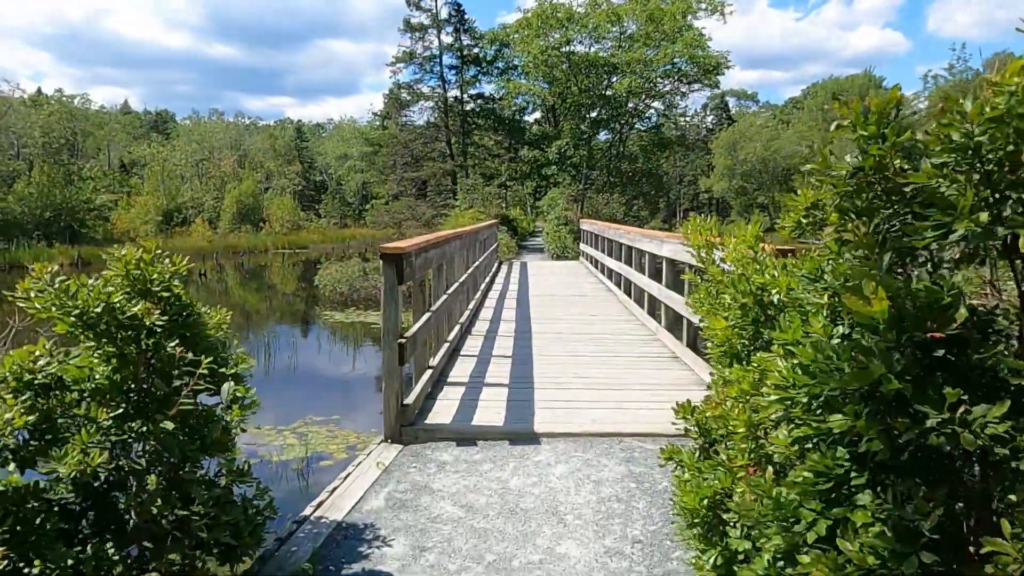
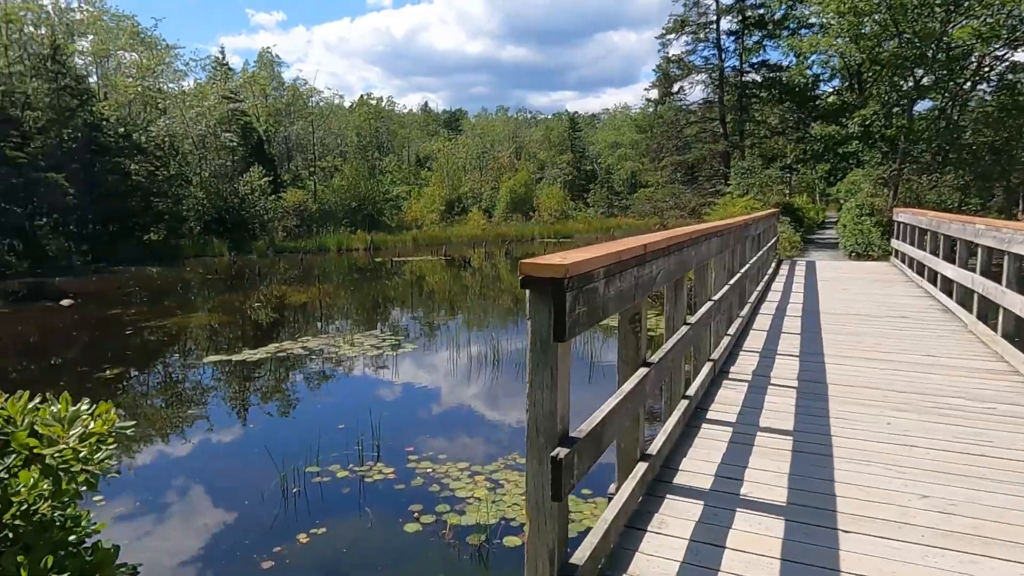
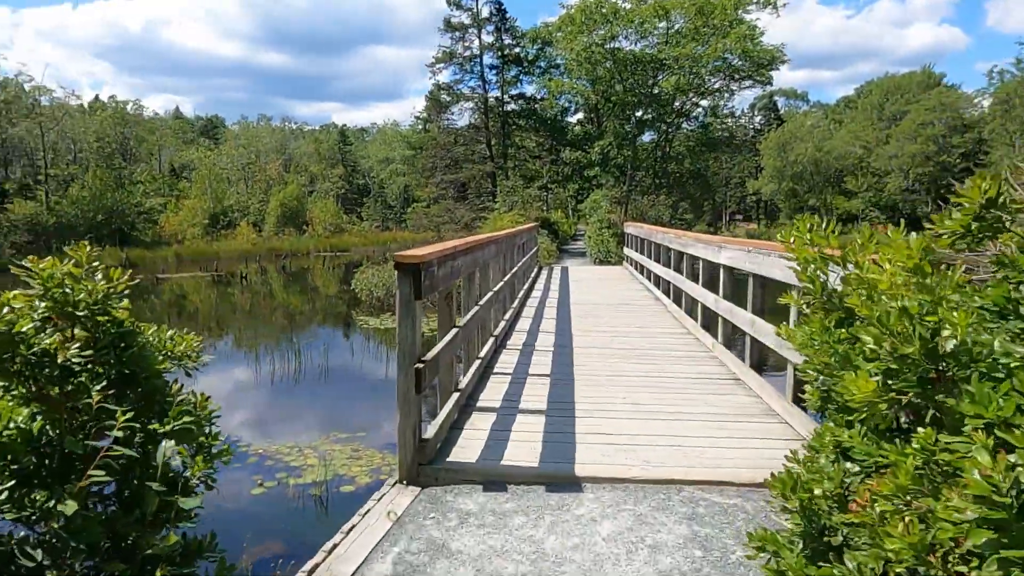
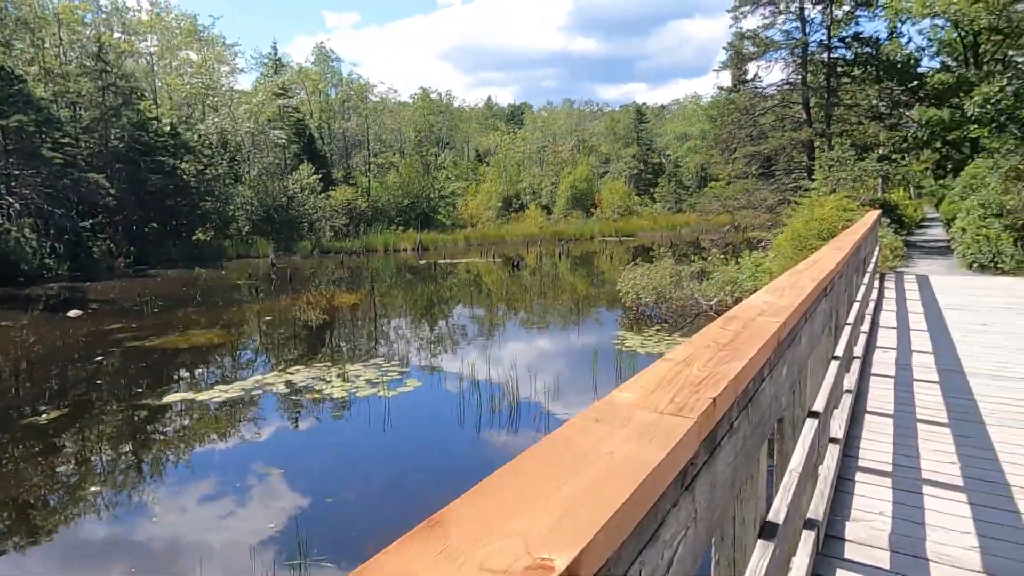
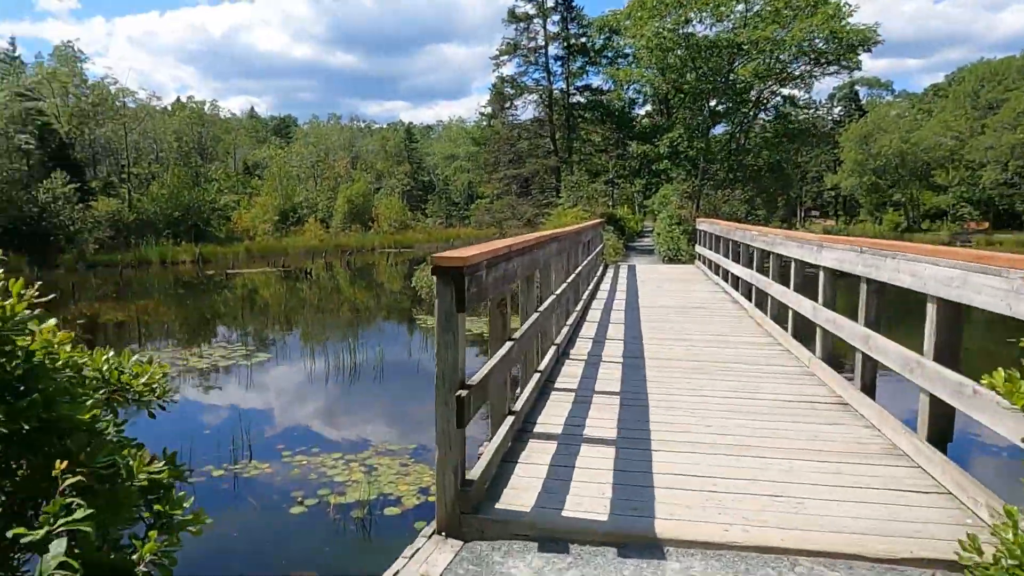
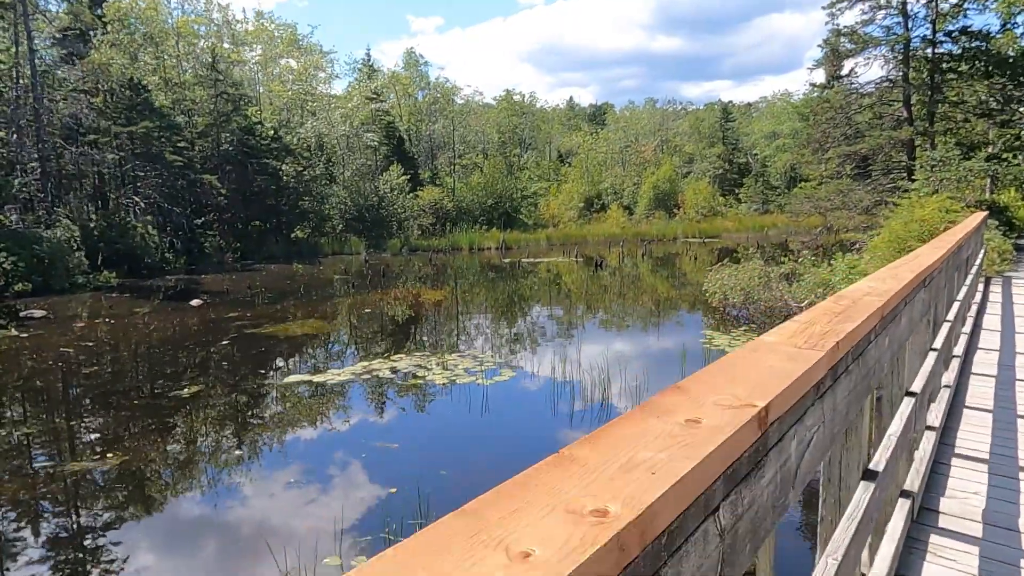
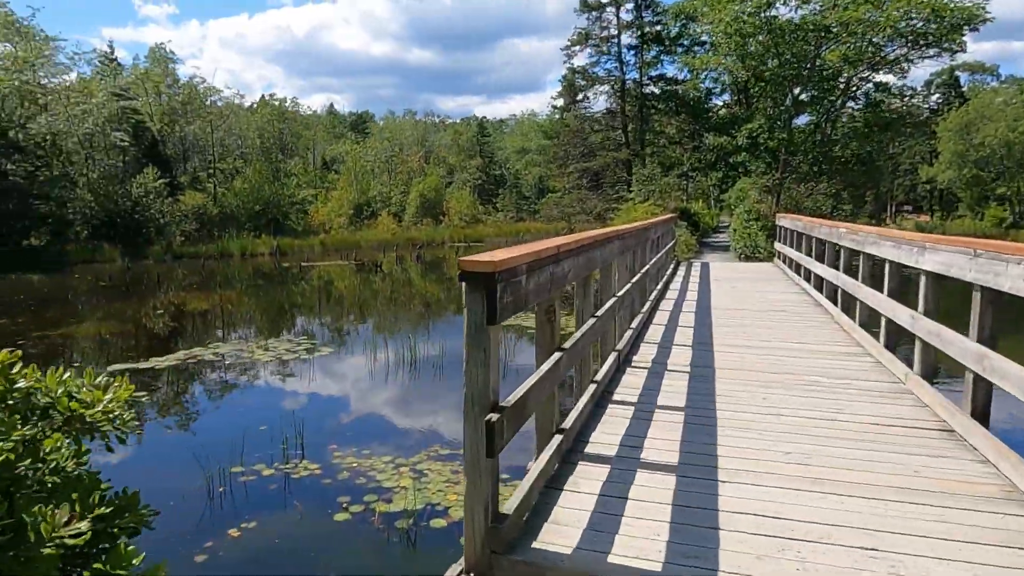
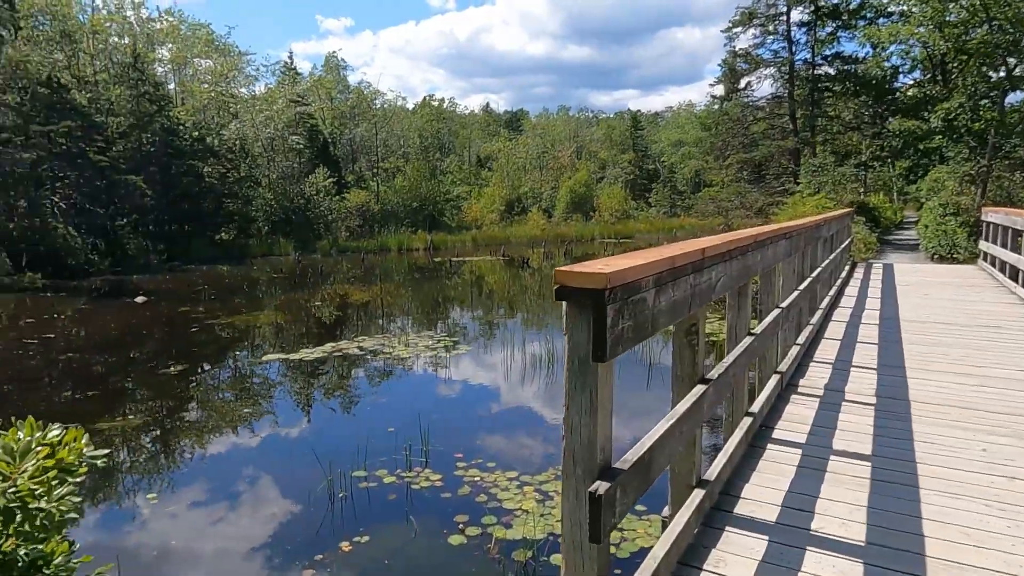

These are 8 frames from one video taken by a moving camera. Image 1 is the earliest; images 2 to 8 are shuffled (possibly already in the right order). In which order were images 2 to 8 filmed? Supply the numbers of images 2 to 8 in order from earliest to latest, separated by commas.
3, 5, 7, 2, 8, 6, 4
